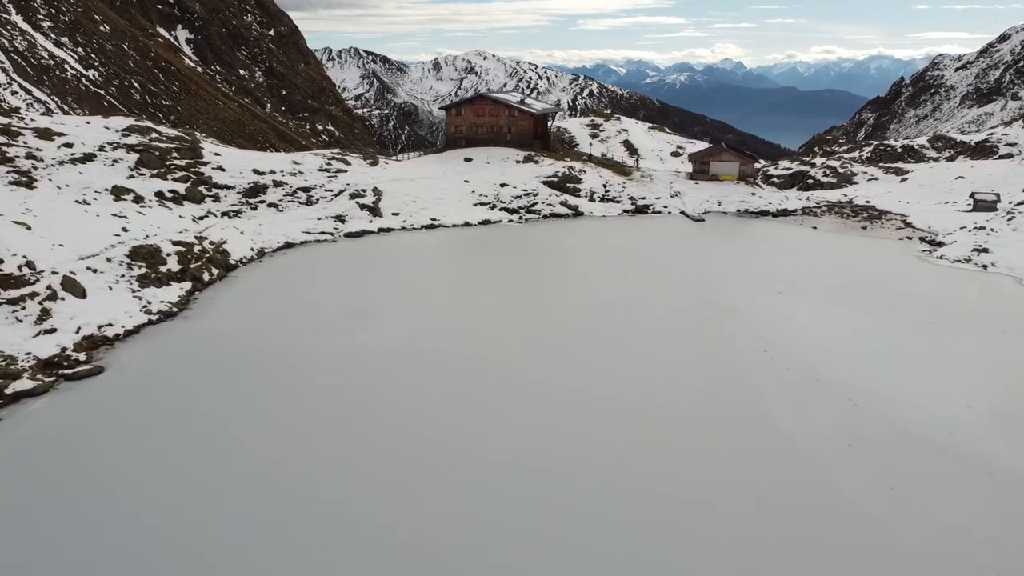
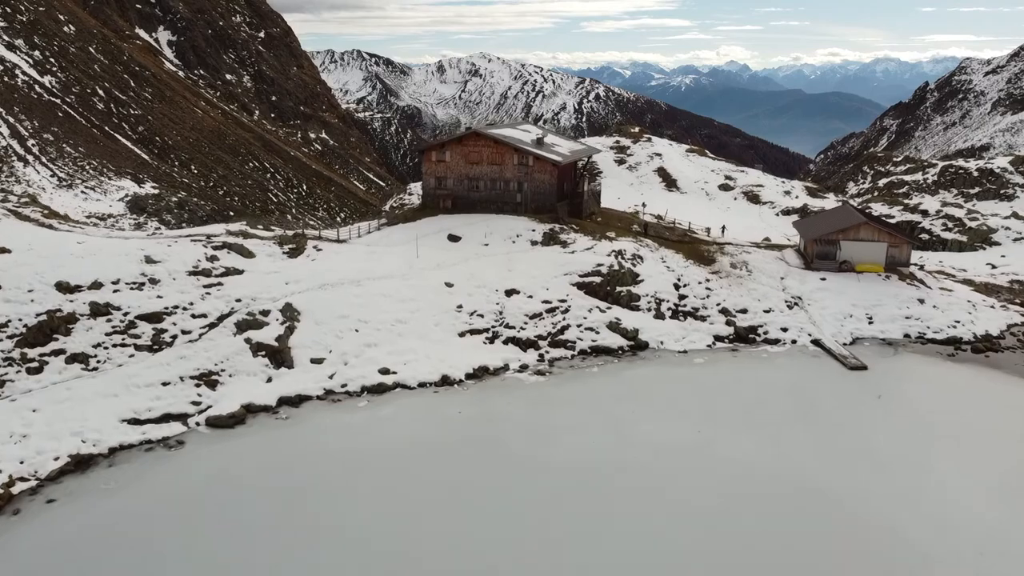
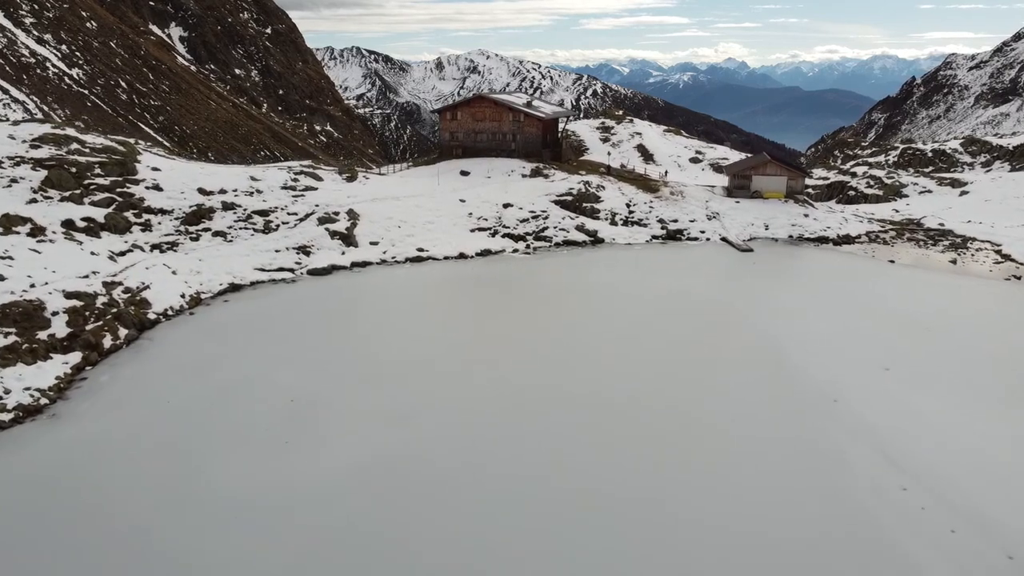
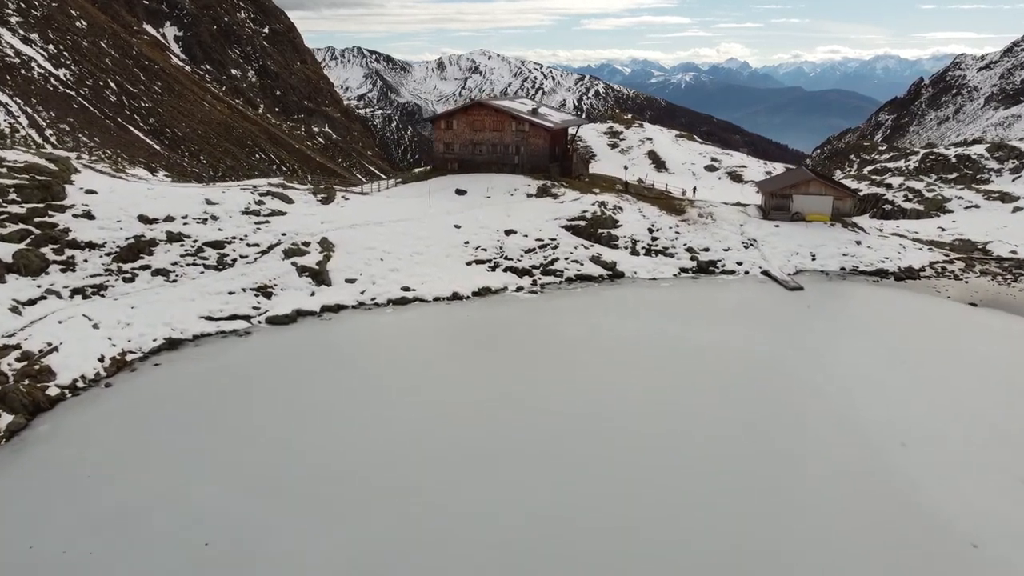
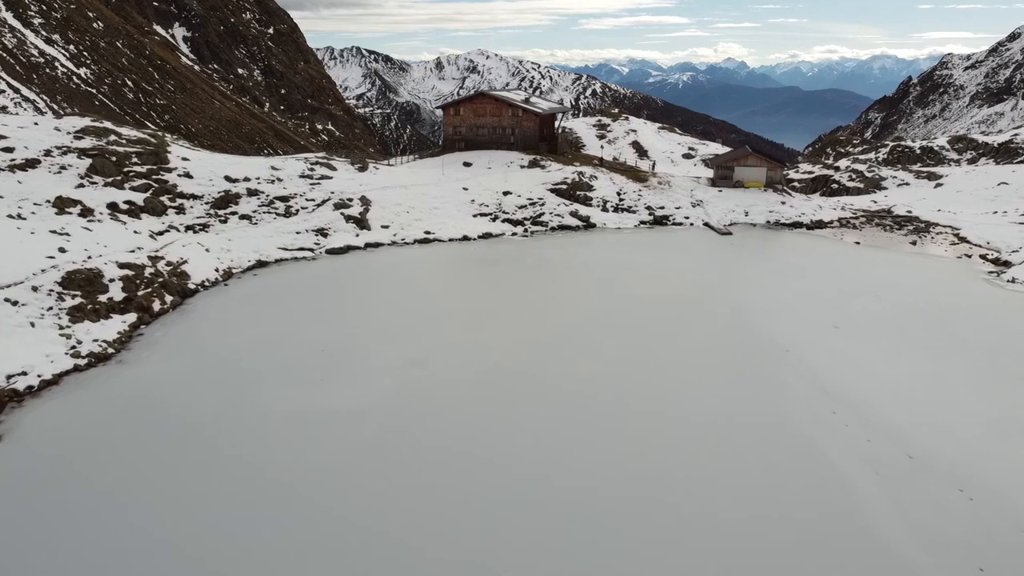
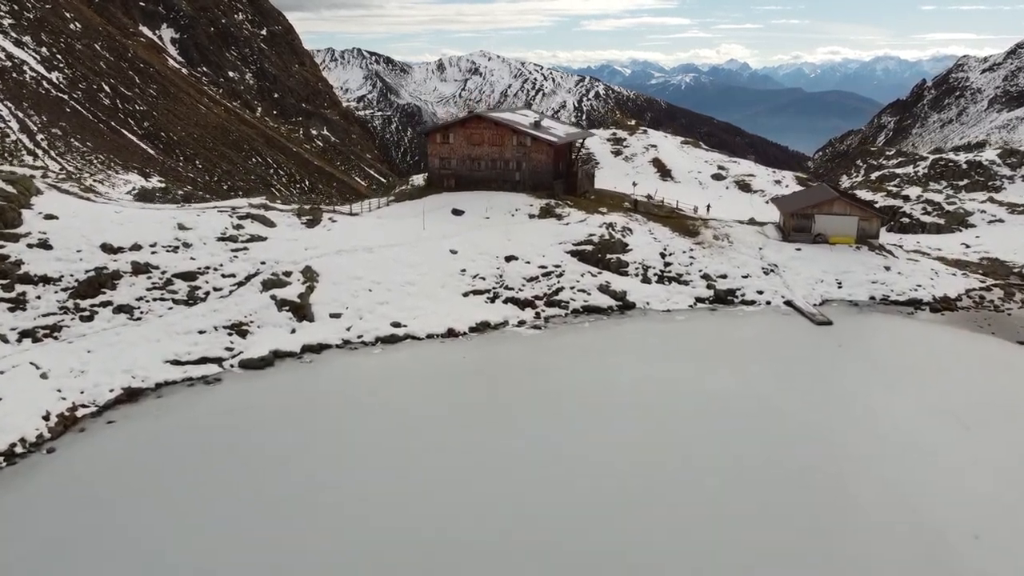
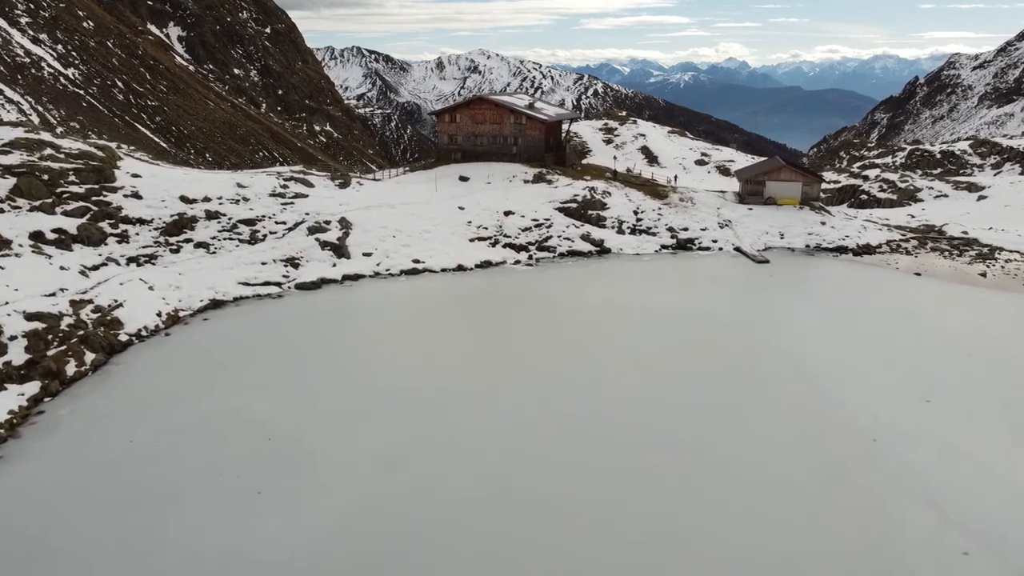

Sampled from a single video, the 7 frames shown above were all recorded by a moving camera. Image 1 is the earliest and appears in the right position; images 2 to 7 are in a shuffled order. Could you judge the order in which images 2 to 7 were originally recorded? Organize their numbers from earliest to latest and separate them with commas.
5, 3, 7, 4, 6, 2
